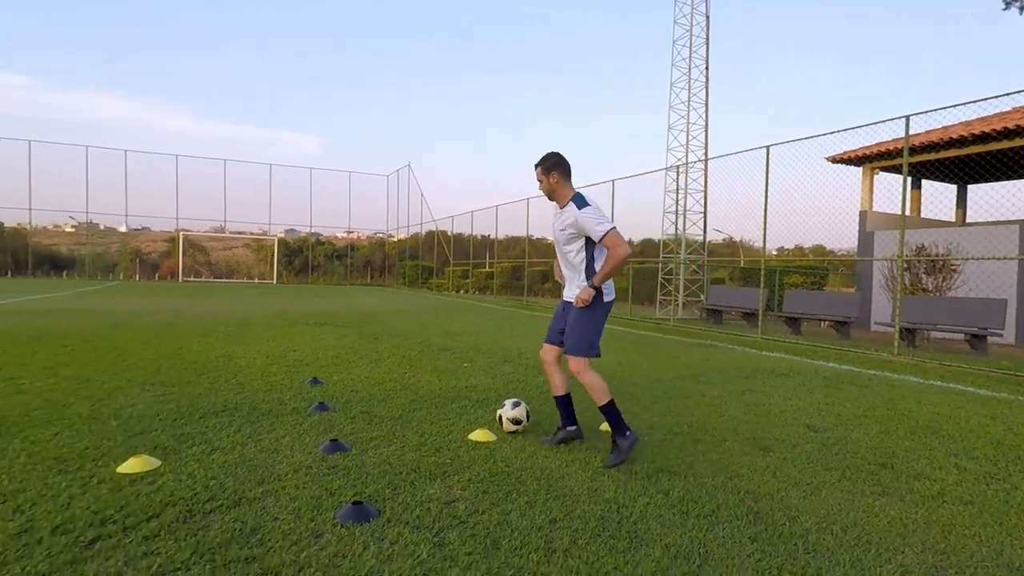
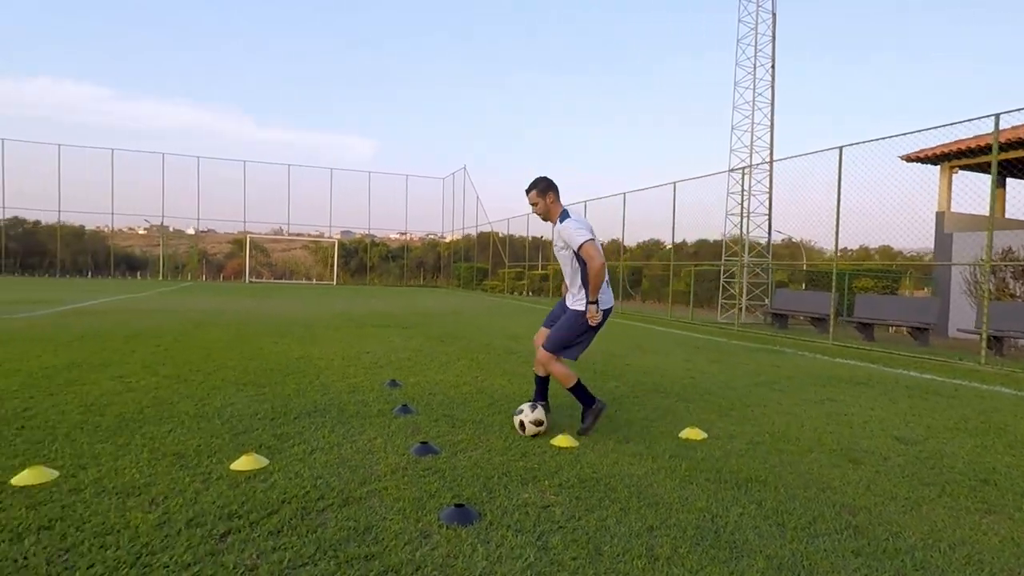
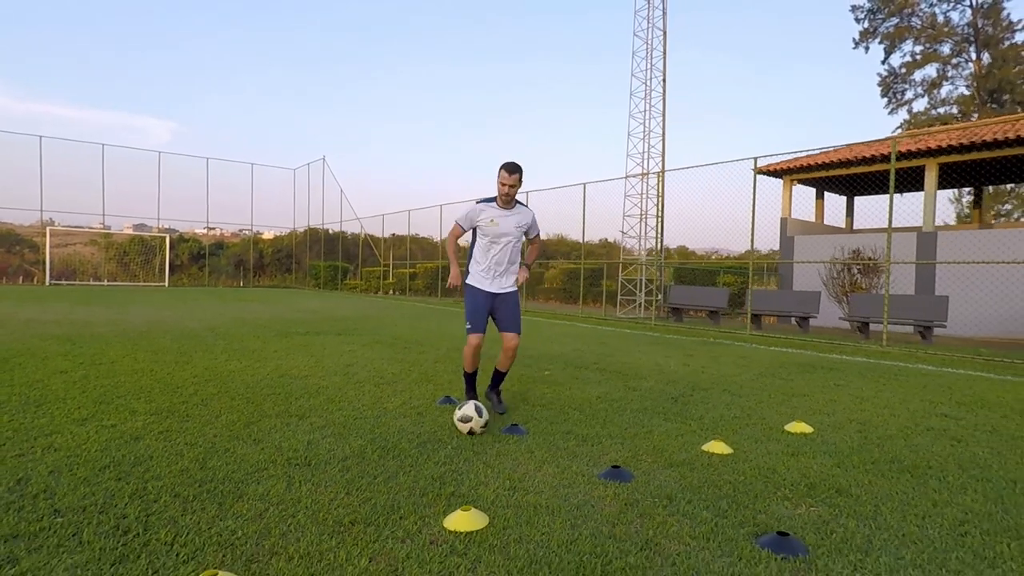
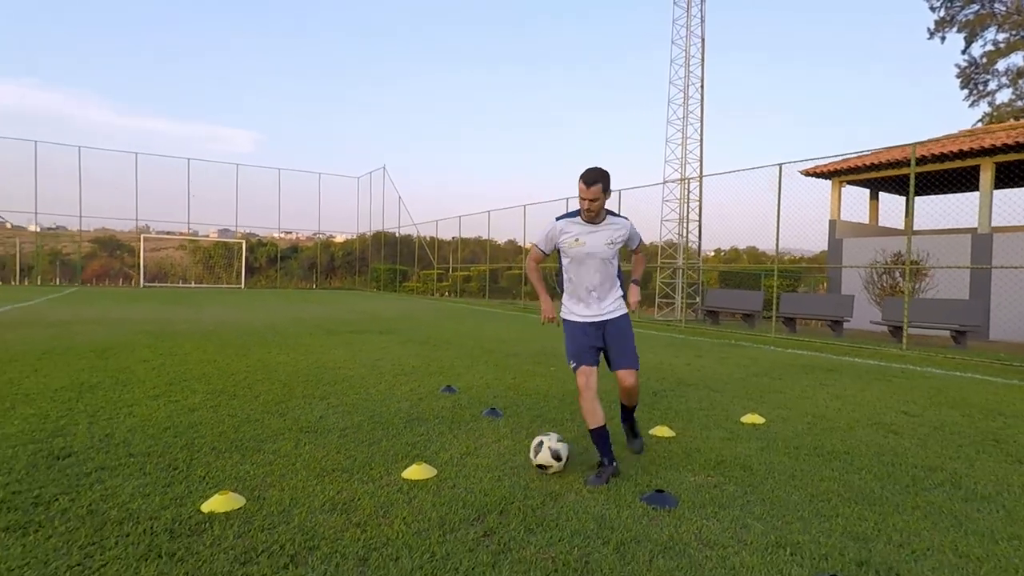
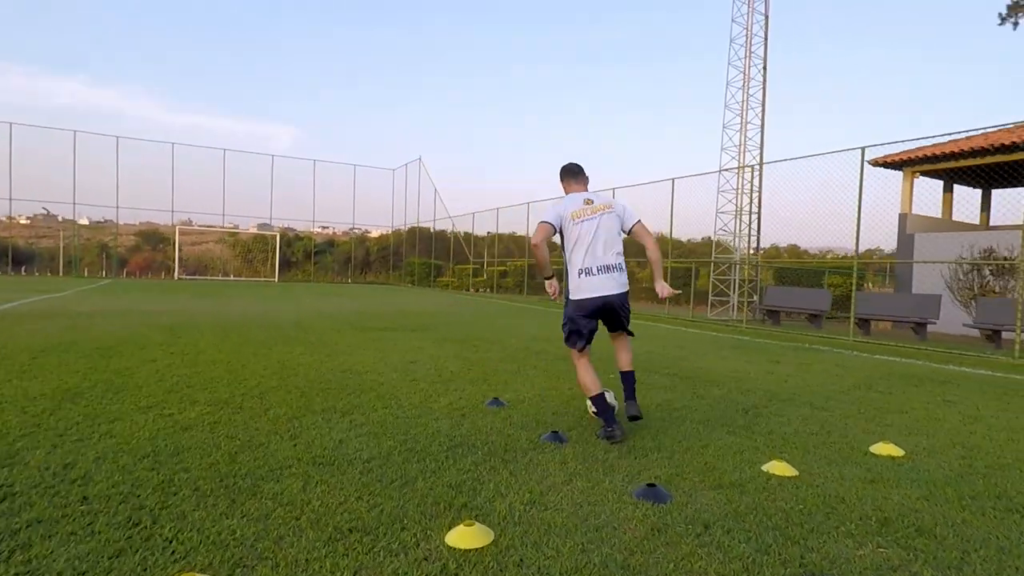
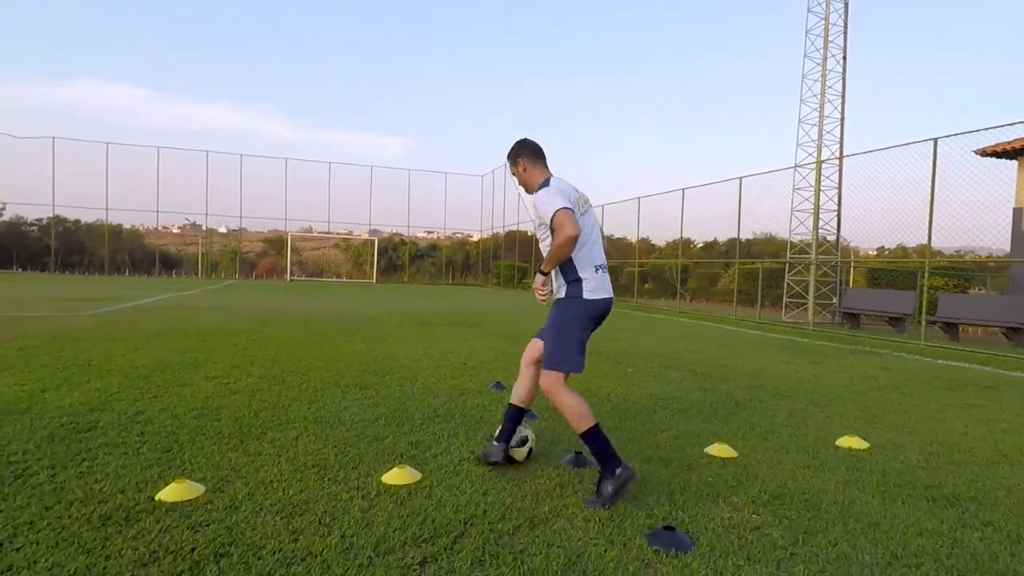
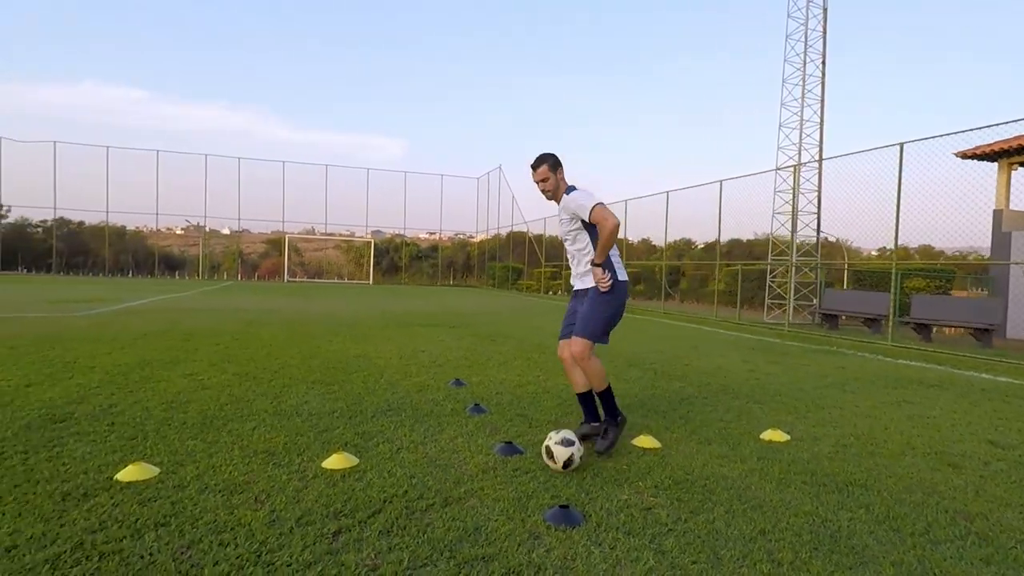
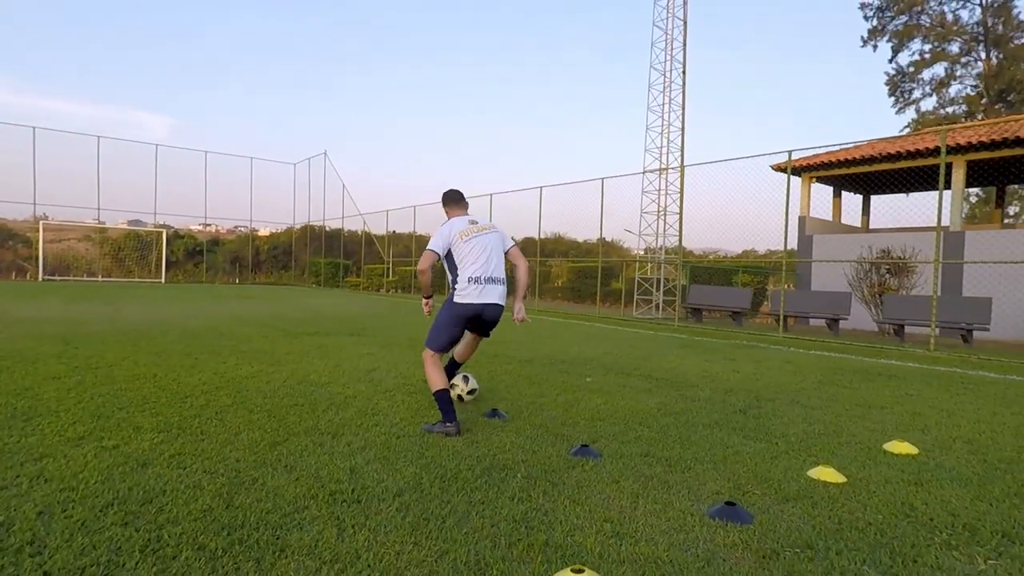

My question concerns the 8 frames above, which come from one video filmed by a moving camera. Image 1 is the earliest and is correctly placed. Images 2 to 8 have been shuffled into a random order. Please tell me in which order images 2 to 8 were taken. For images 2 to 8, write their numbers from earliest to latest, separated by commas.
2, 7, 6, 5, 8, 3, 4
